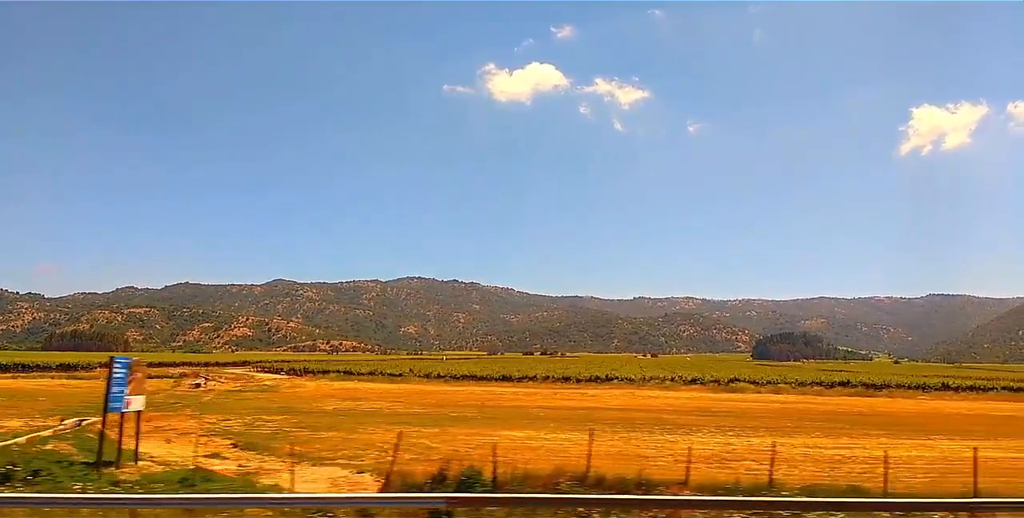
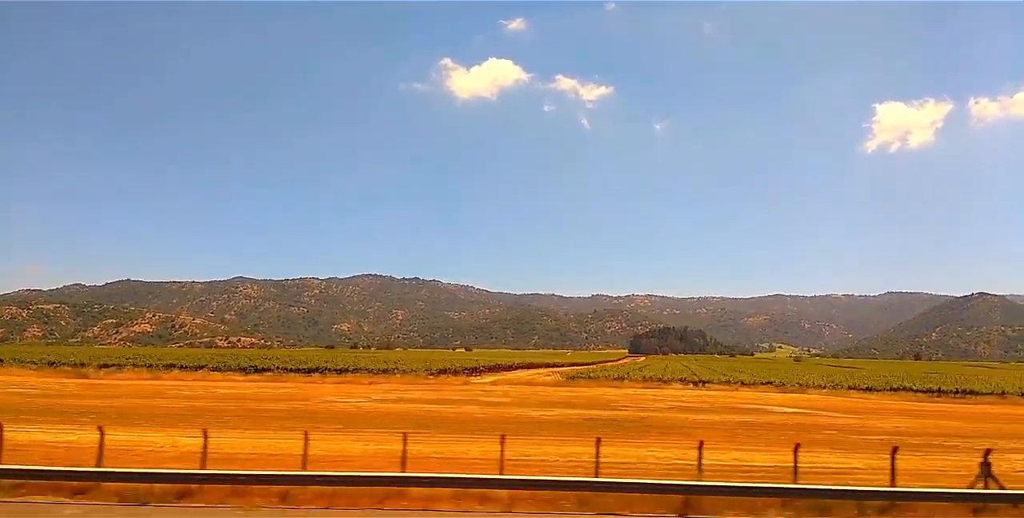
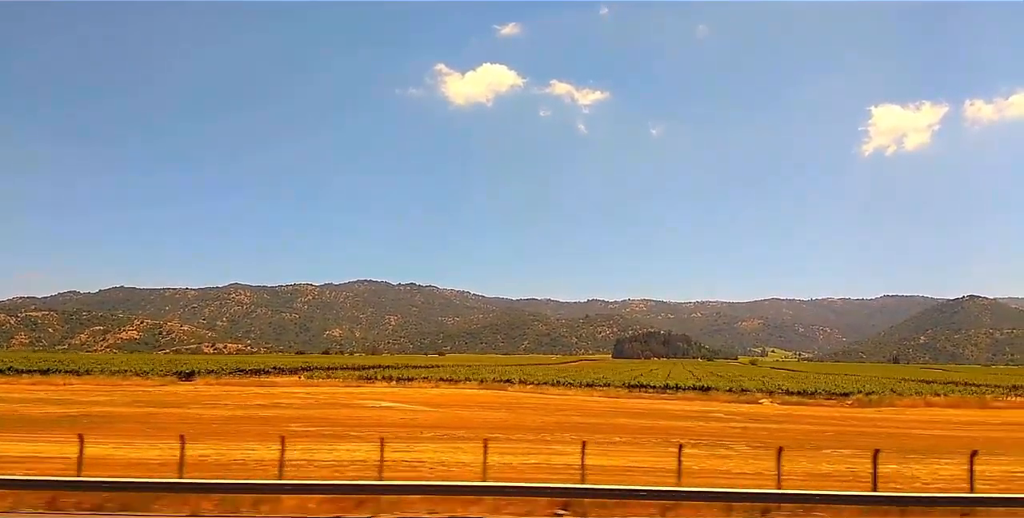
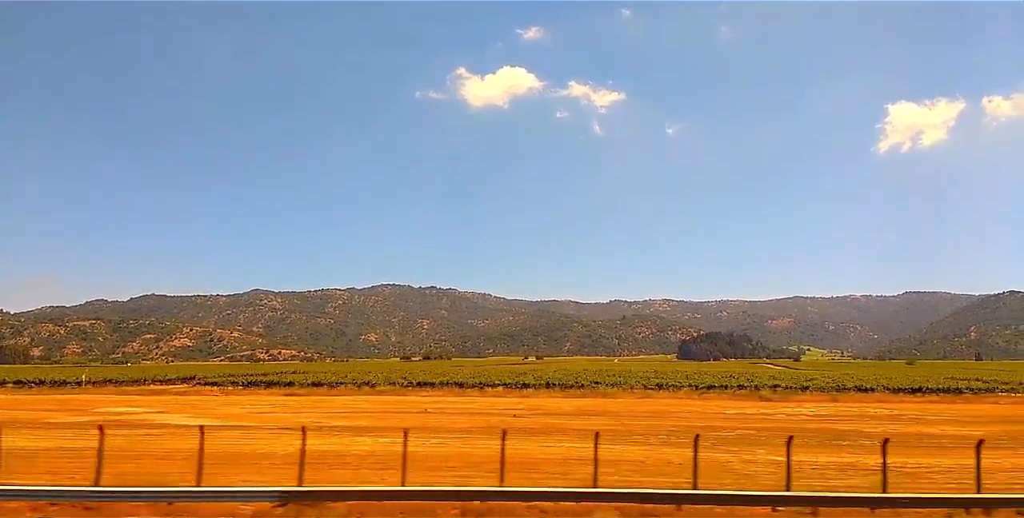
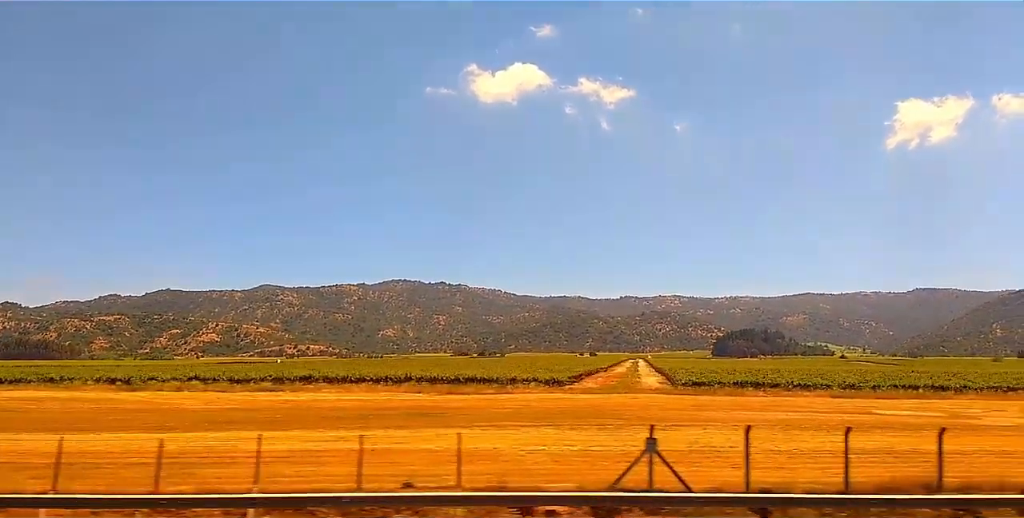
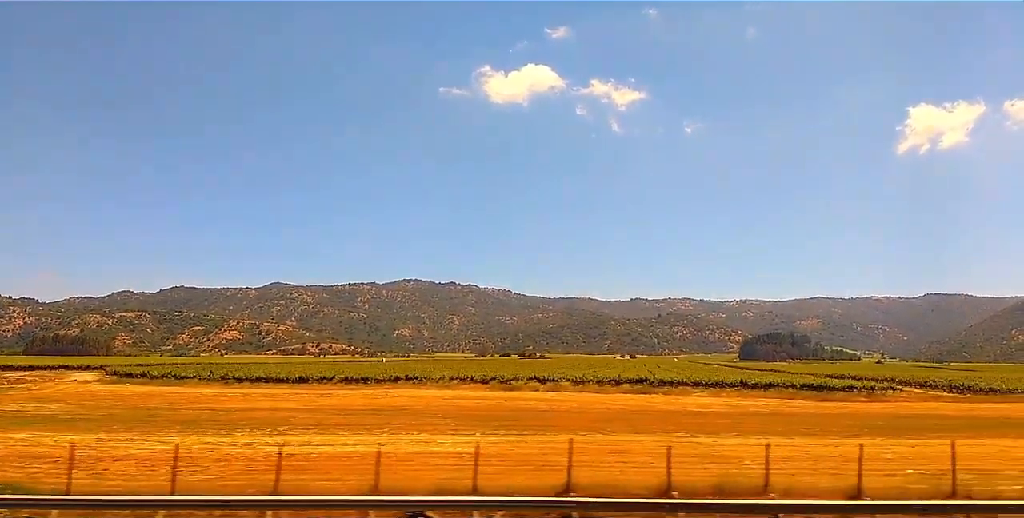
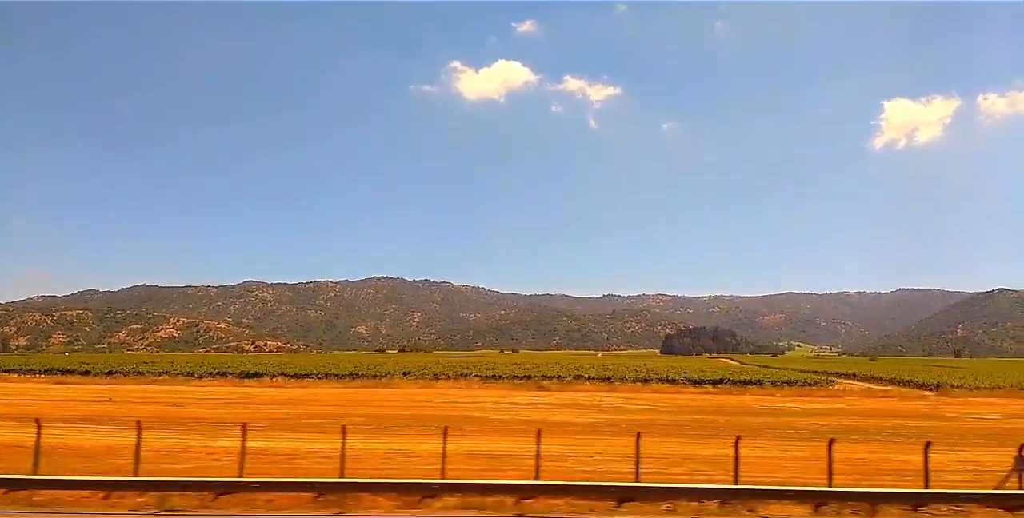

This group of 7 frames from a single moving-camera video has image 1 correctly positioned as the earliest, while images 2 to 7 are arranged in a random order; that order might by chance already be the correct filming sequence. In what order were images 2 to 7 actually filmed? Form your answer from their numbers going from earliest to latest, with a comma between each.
6, 5, 4, 7, 2, 3
